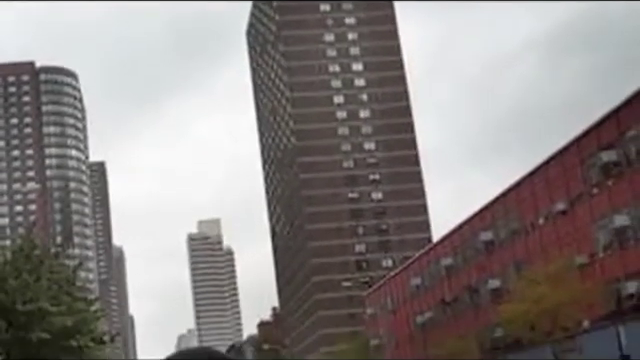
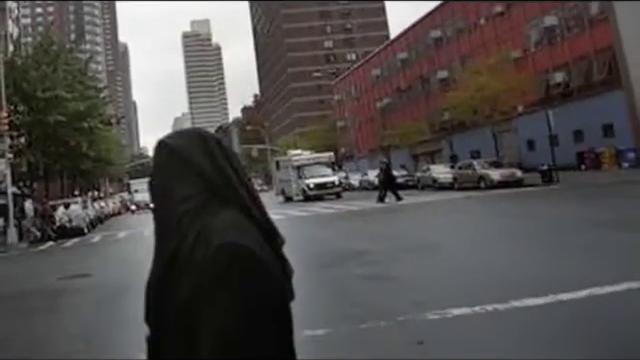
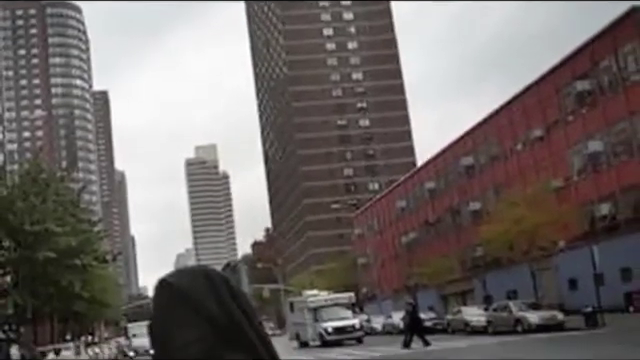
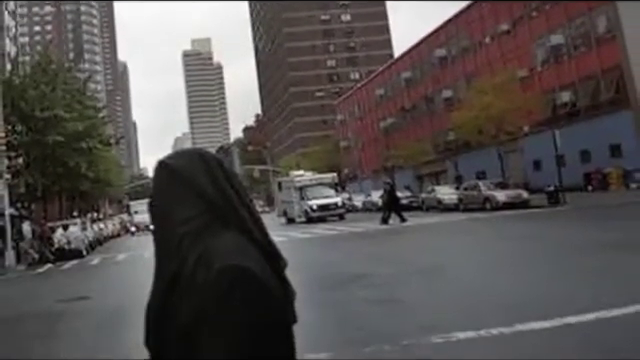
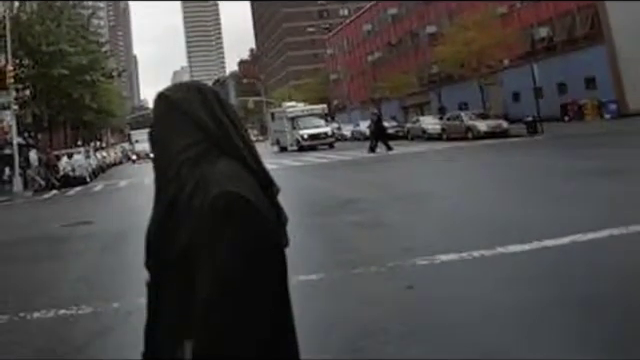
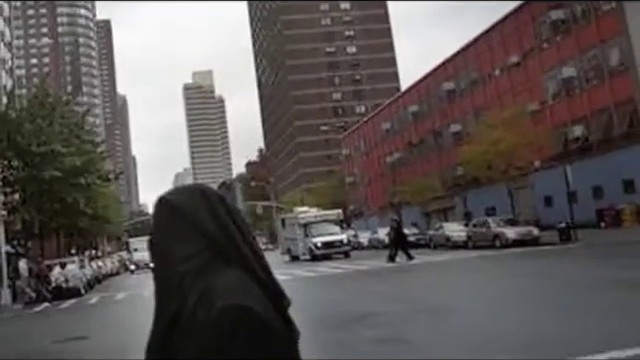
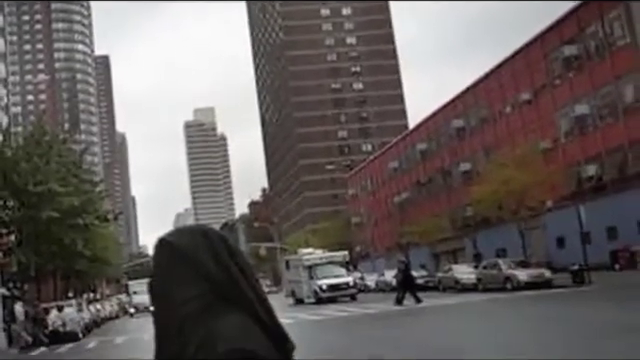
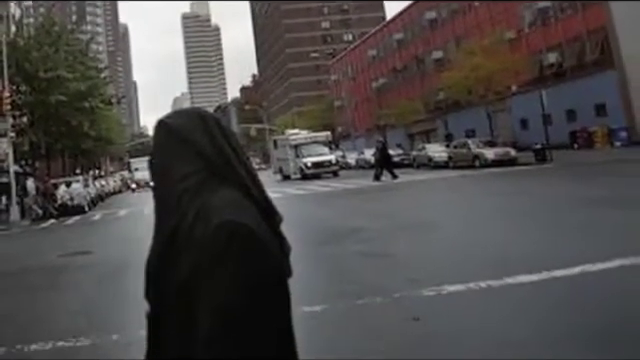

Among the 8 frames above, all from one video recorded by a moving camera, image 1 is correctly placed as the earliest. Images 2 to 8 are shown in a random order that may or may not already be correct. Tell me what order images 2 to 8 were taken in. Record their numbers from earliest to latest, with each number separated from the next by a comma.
3, 7, 6, 4, 2, 8, 5
